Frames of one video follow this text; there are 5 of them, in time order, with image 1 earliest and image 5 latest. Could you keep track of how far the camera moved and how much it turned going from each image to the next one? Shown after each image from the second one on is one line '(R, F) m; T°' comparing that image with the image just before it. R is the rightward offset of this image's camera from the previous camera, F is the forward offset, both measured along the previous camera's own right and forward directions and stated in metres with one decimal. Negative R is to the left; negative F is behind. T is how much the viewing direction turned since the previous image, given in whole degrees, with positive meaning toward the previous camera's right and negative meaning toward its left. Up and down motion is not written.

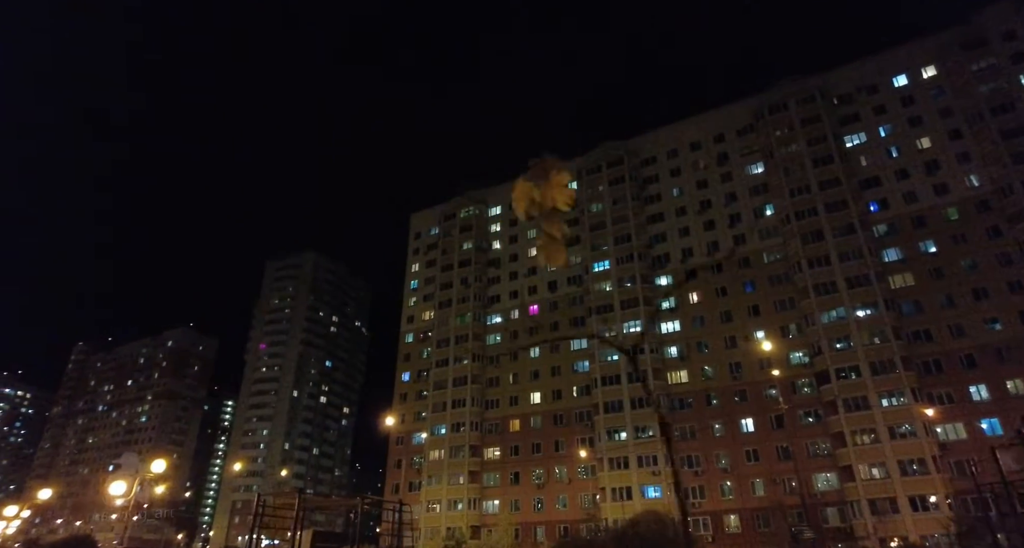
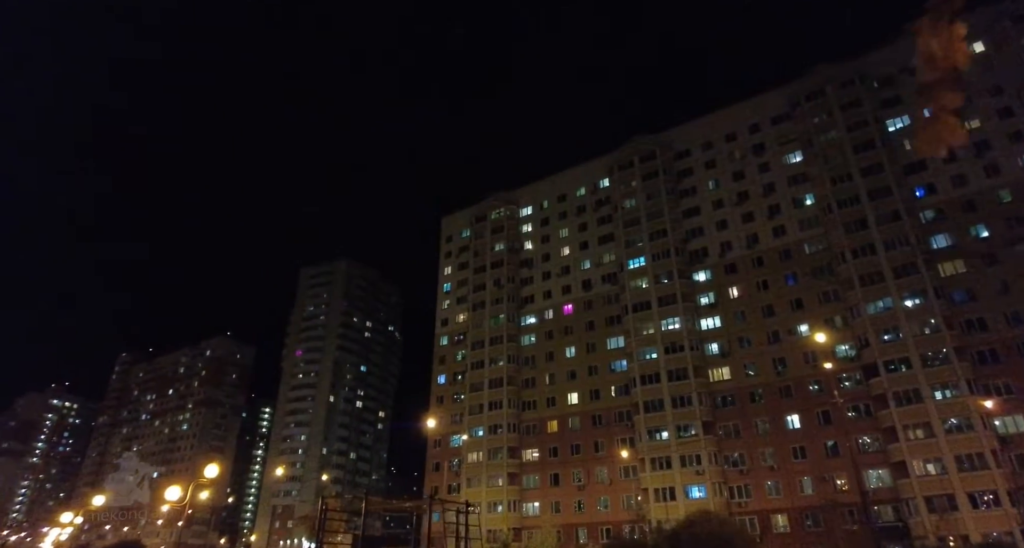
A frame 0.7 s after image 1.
(-0.7, +0.4) m; -3°
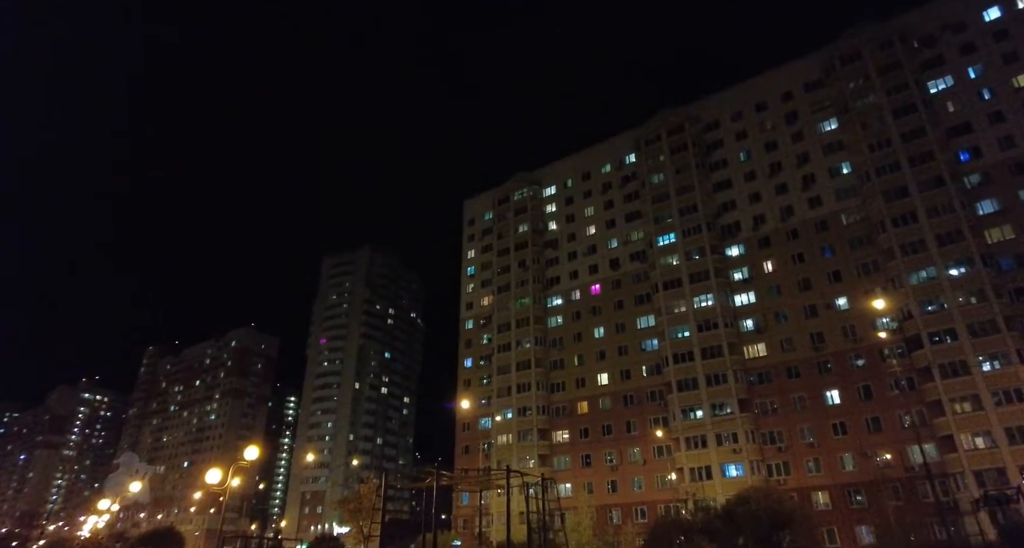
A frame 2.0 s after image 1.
(-1.1, +1.0) m; -2°
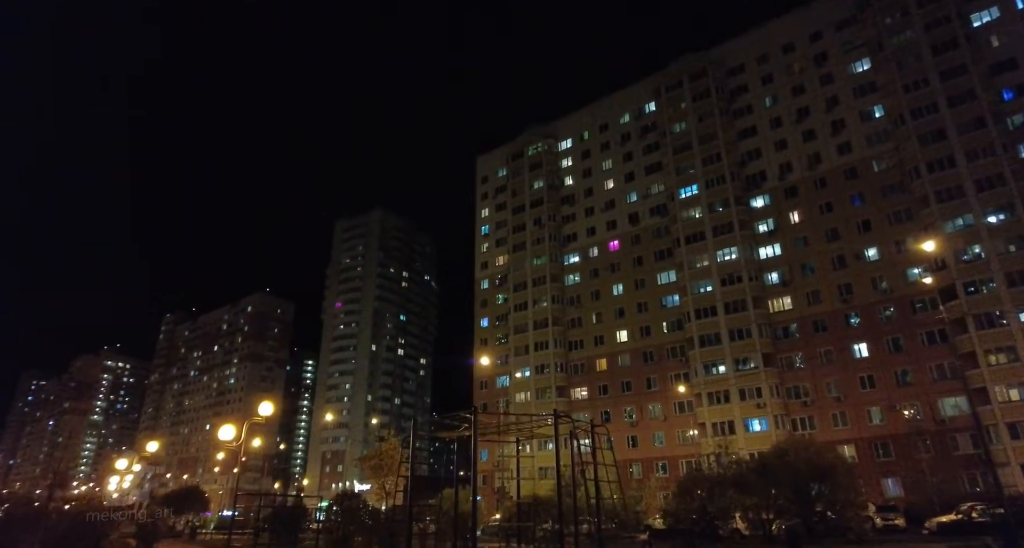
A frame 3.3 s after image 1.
(-0.5, +1.3) m; -1°
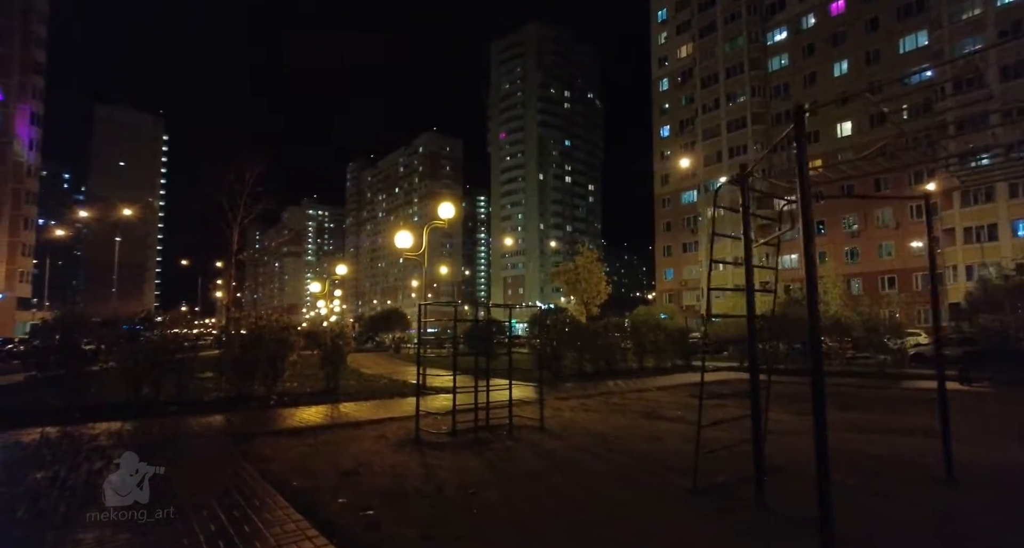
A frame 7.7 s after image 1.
(-2.0, +4.5) m; -16°
